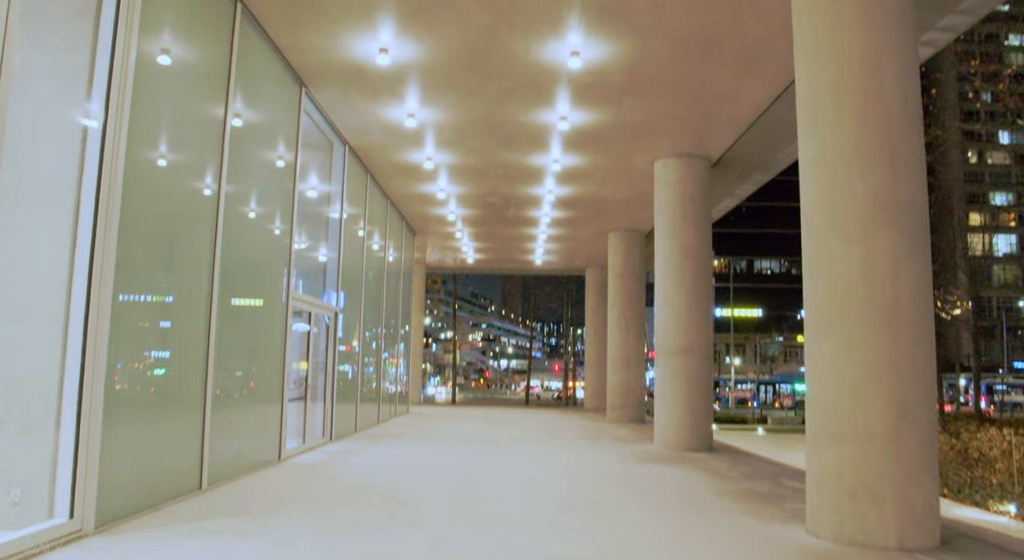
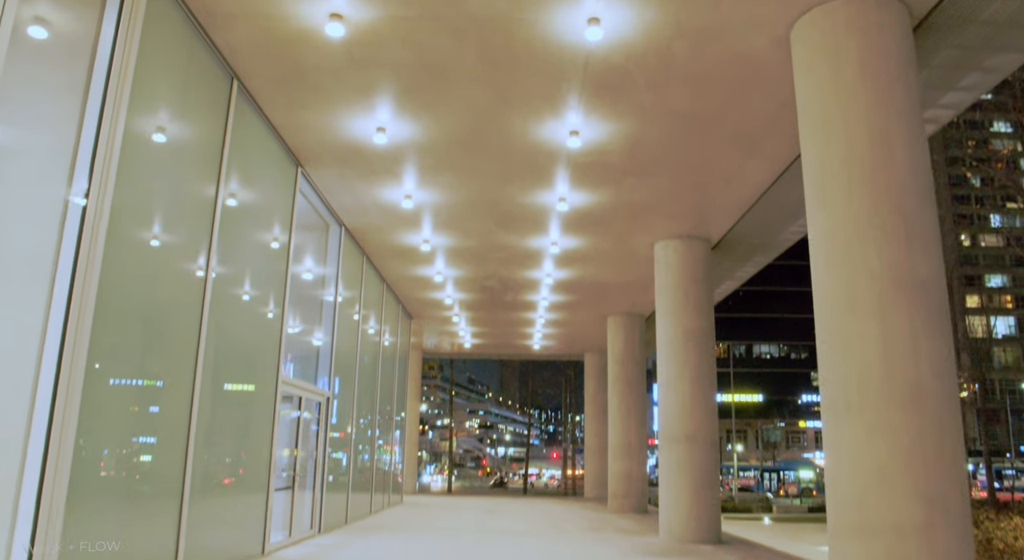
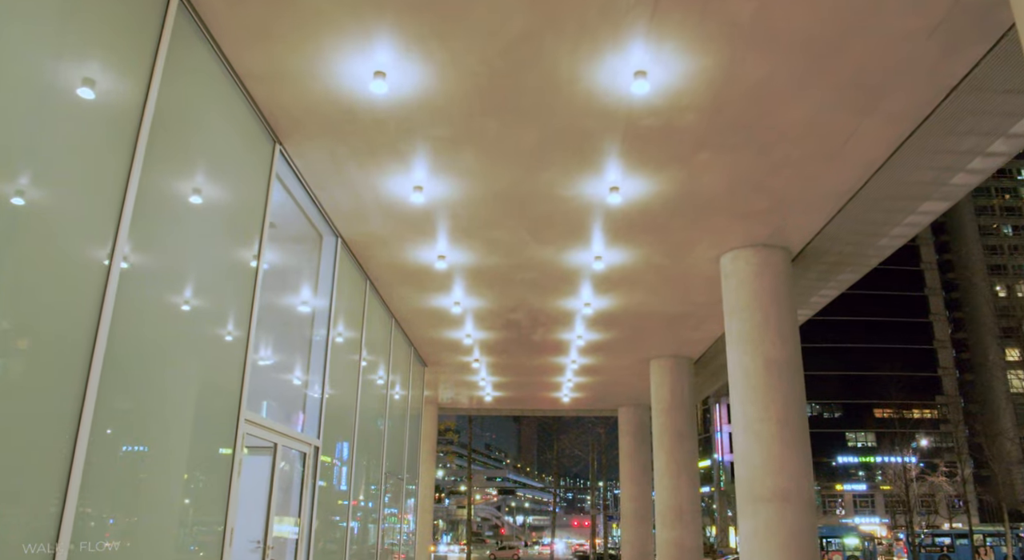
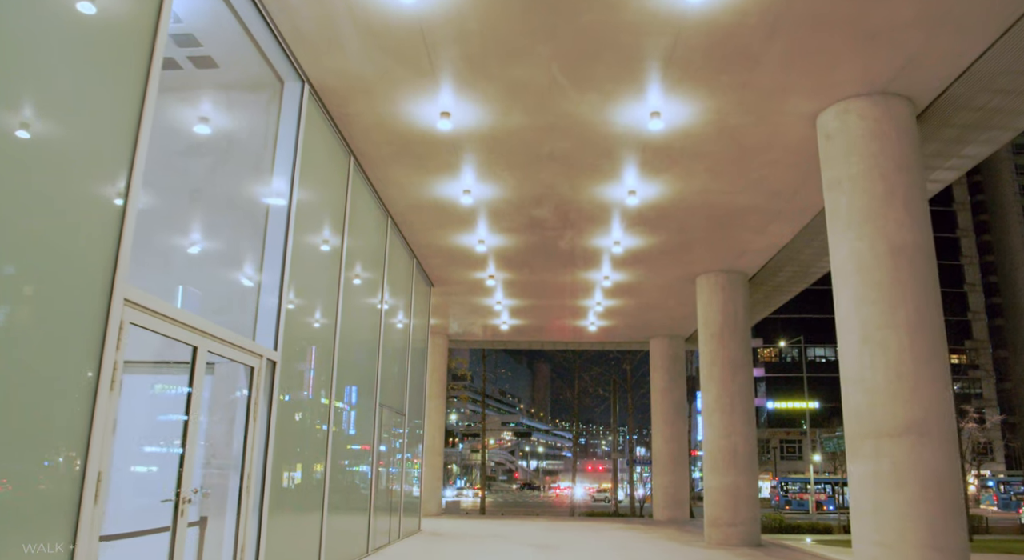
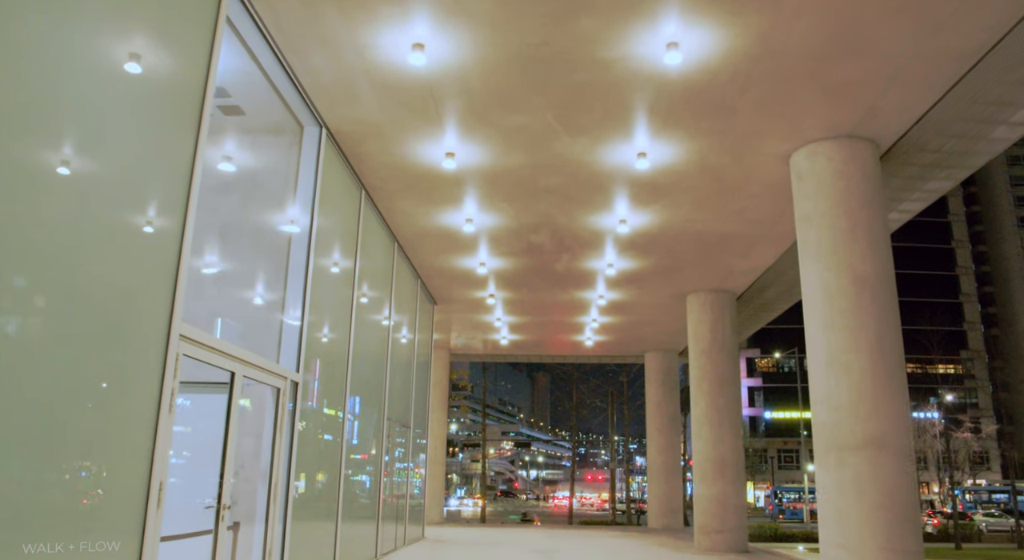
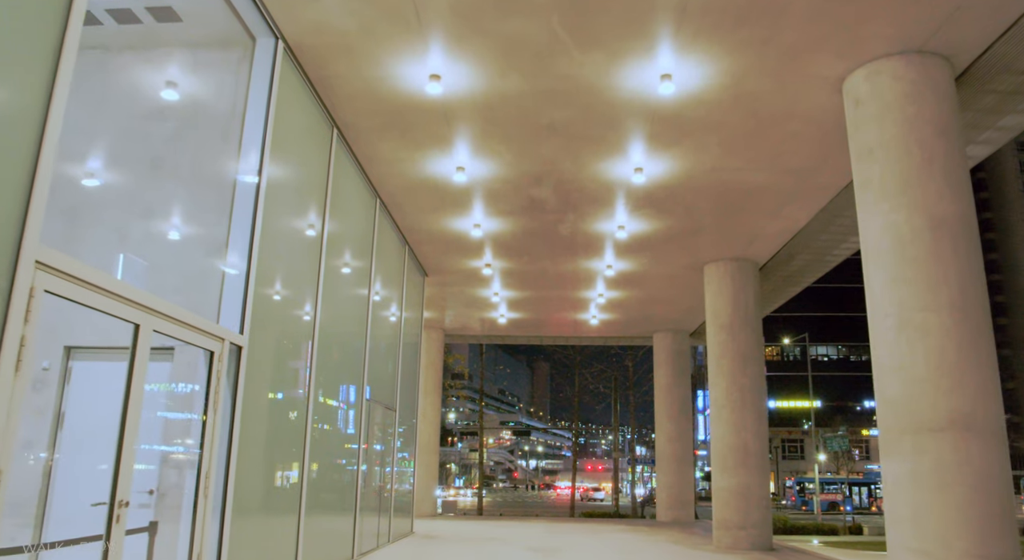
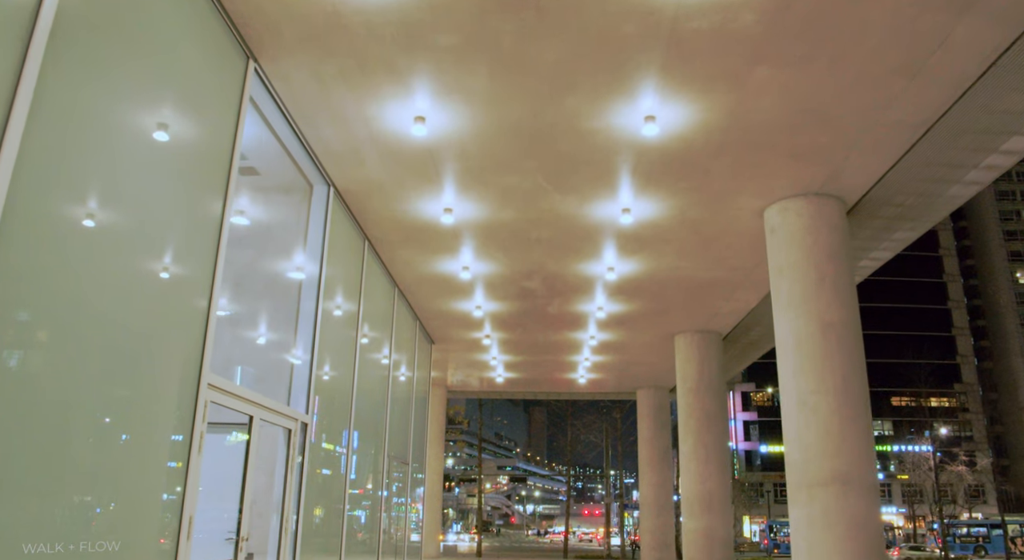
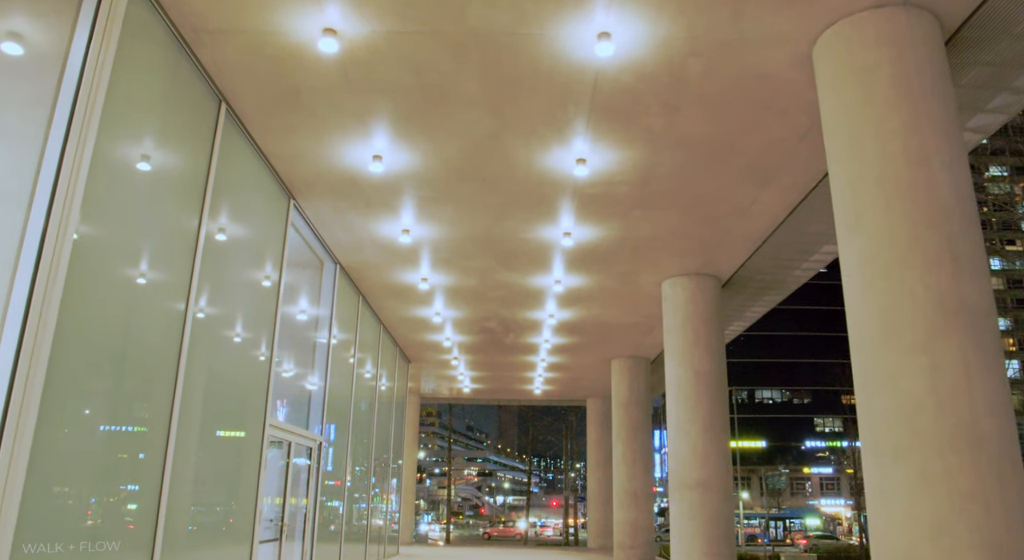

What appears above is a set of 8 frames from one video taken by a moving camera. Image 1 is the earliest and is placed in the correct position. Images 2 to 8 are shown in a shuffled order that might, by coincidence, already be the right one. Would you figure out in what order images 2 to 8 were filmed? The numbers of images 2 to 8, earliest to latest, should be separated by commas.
2, 8, 3, 7, 5, 4, 6
